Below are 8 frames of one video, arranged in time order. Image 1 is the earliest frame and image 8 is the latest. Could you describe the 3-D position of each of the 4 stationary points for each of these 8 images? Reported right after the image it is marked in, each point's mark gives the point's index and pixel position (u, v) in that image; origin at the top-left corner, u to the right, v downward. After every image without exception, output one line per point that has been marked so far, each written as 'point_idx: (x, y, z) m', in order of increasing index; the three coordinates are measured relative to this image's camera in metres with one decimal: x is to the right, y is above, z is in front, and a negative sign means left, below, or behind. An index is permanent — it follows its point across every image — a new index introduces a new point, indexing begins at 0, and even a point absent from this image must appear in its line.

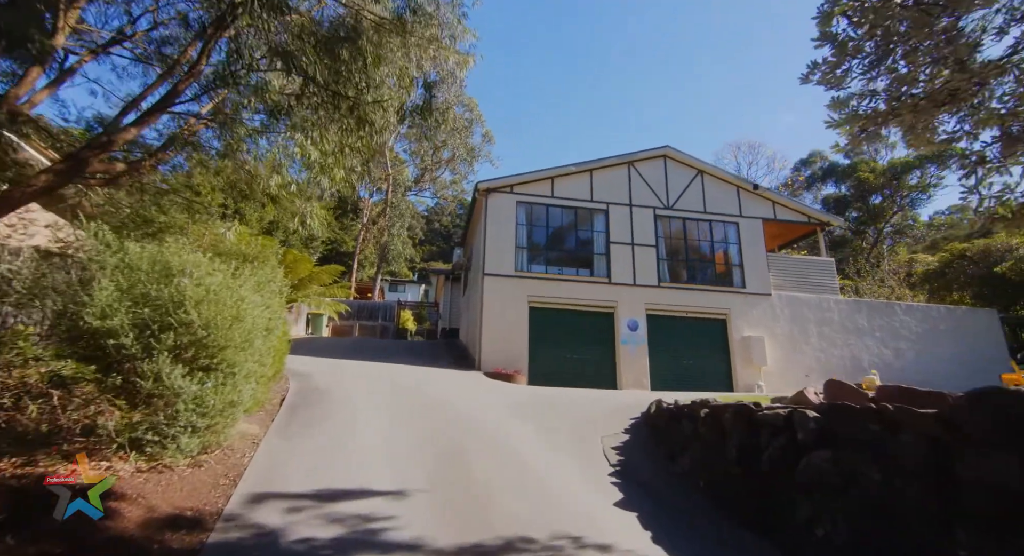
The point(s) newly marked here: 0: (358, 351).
0: (-5.1, -2.4, +15.9) m
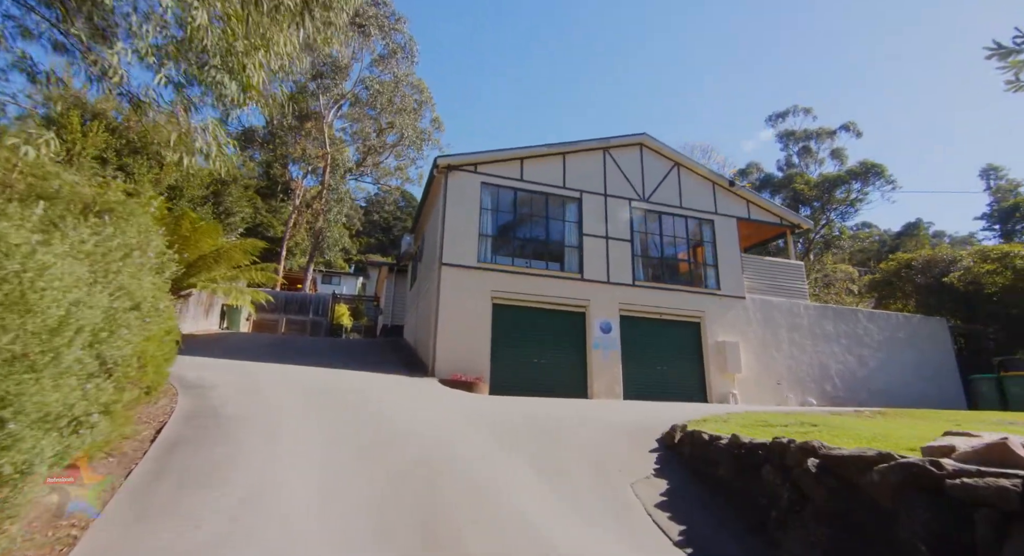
0: (-6.4, -2.0, +13.4) m
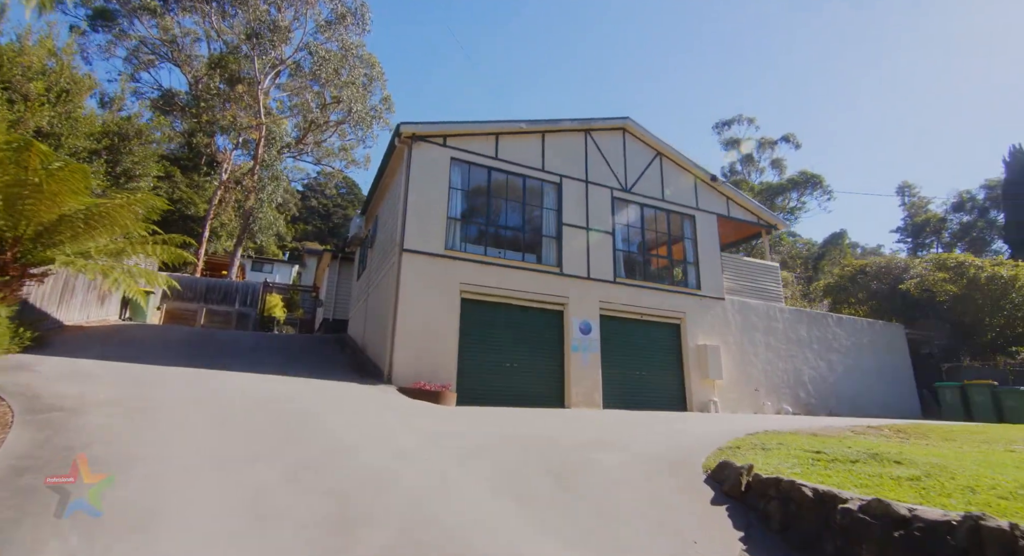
0: (-7.2, -1.6, +11.1) m
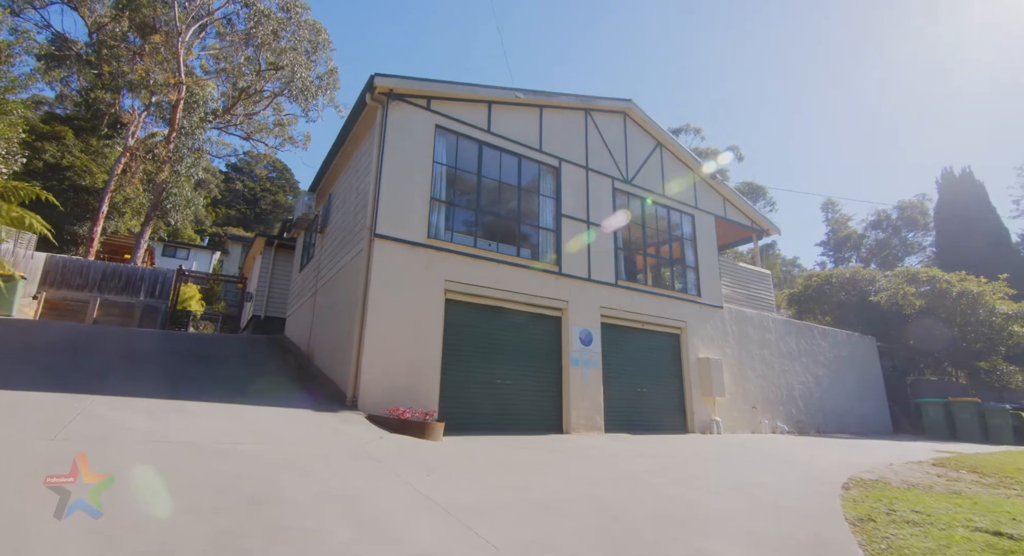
0: (-7.4, -1.3, +8.3) m
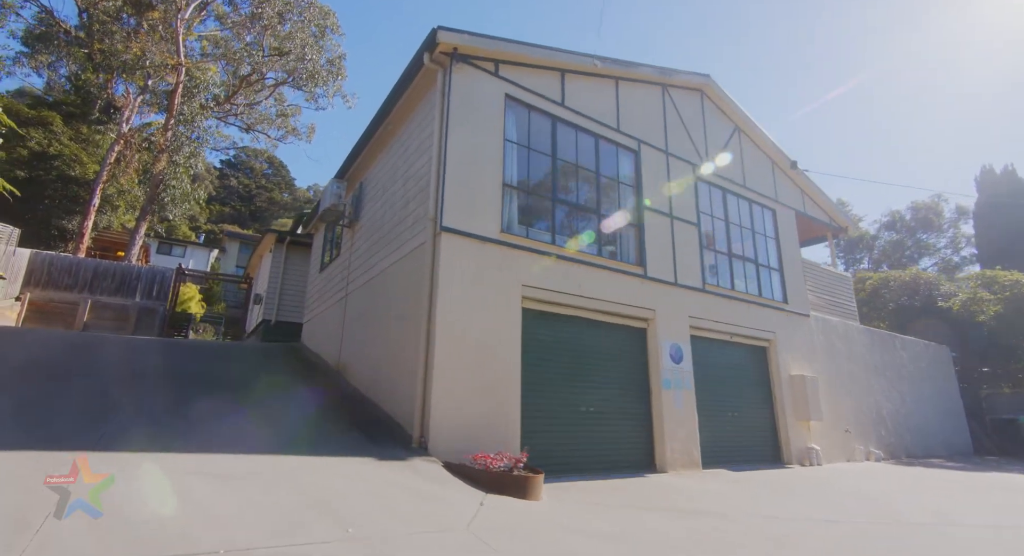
0: (-6.1, -1.4, +6.6) m
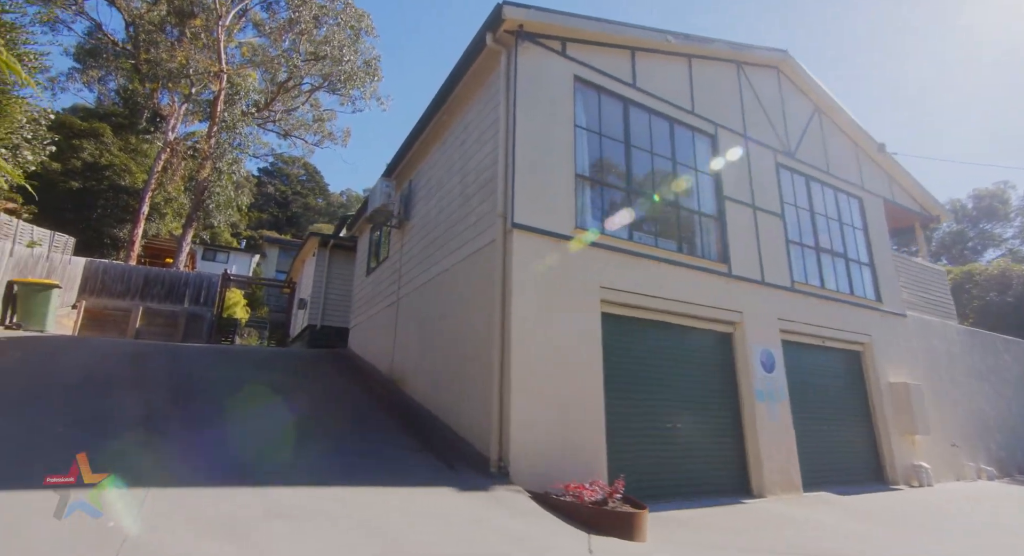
0: (-5.2, -1.5, +6.3) m
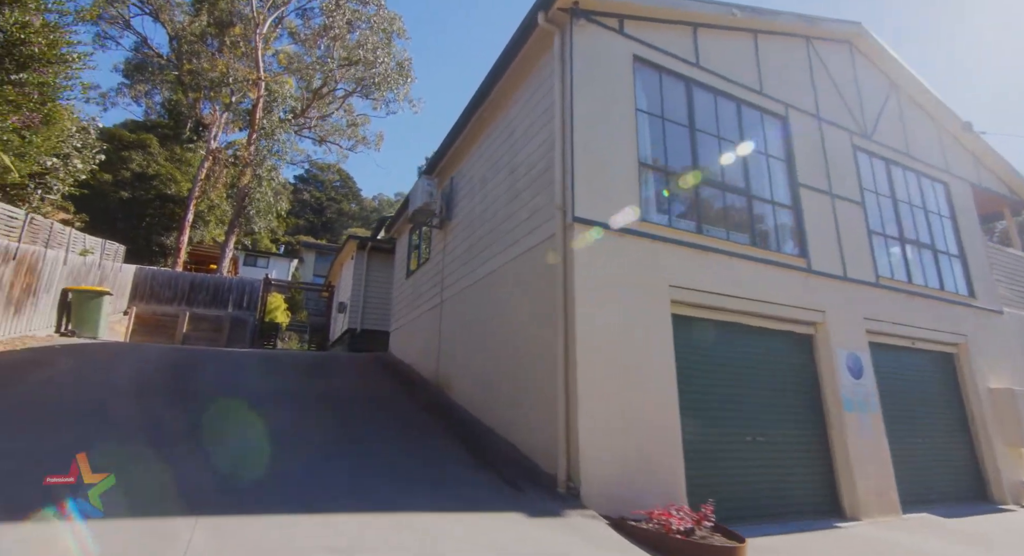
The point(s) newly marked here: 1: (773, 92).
0: (-4.4, -1.6, +6.2) m
1: (+3.8, +2.7, +7.0) m
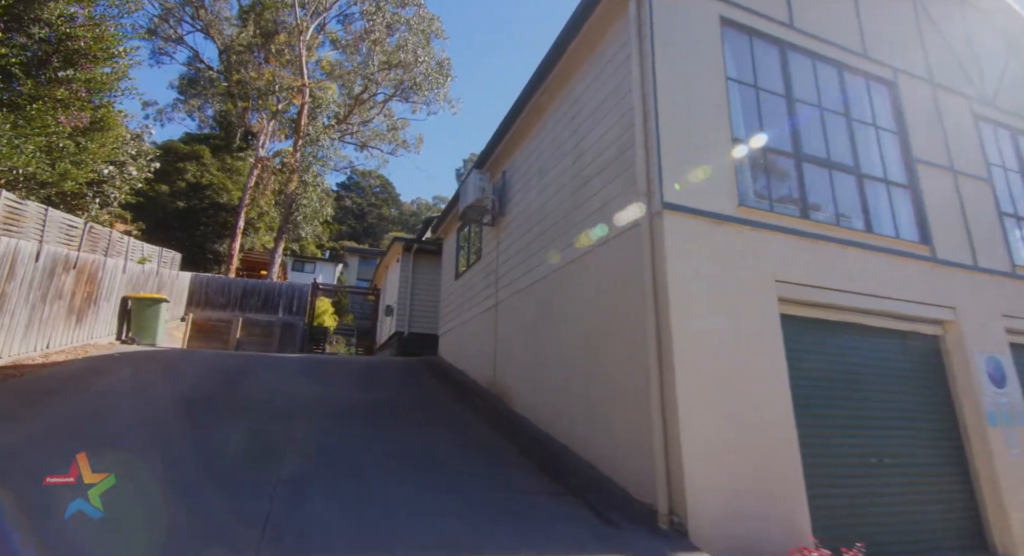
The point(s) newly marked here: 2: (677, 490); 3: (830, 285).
0: (-3.6, -1.6, +5.9) m
1: (+4.6, +2.8, +6.0) m
2: (+1.2, -1.6, +3.6) m
3: (+3.1, -0.1, +4.7) m
